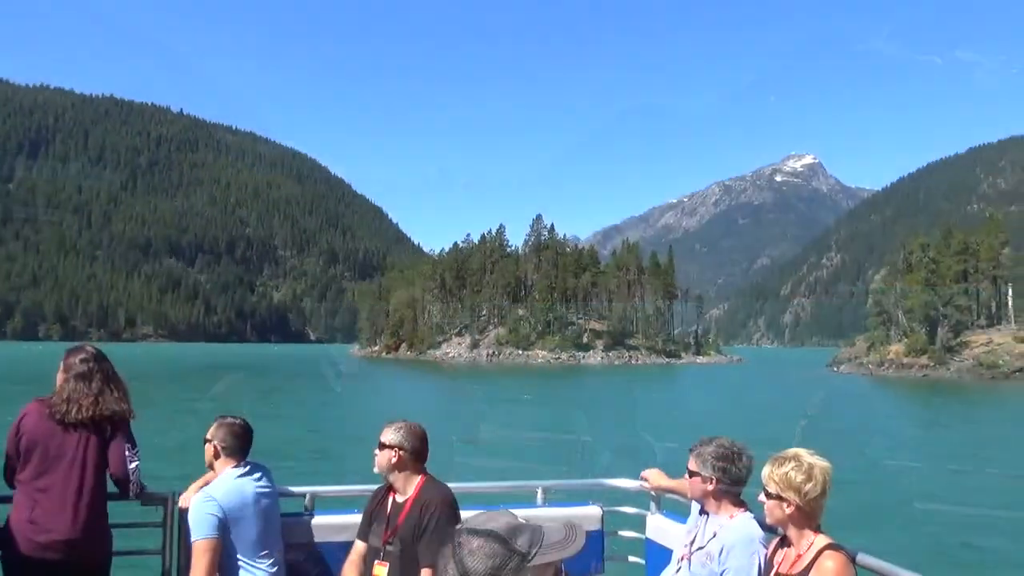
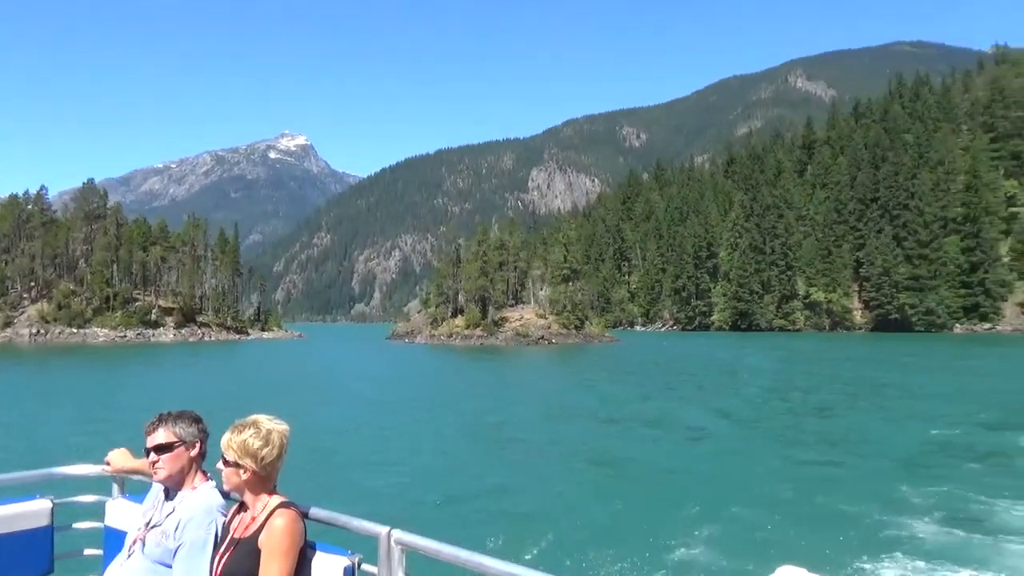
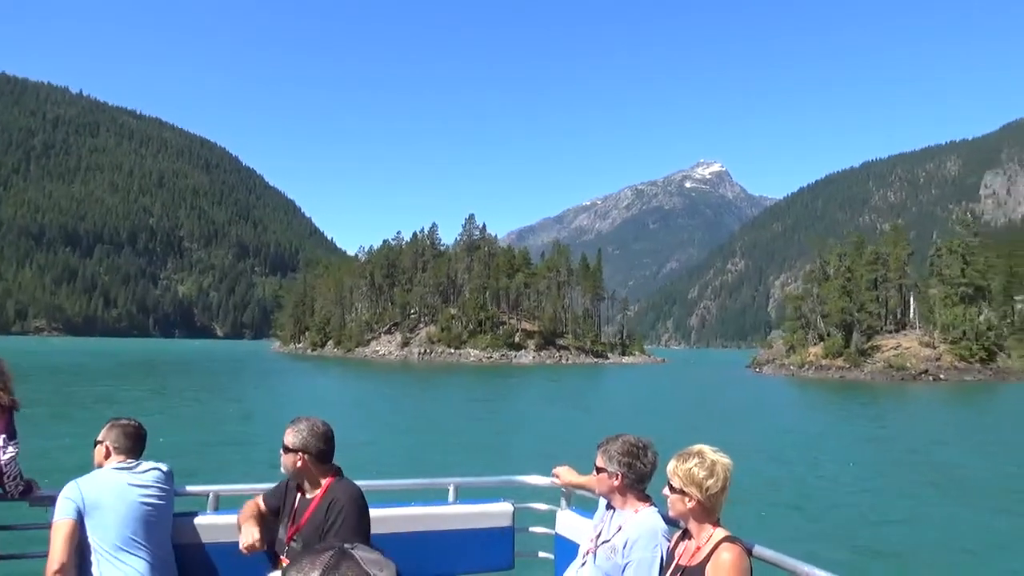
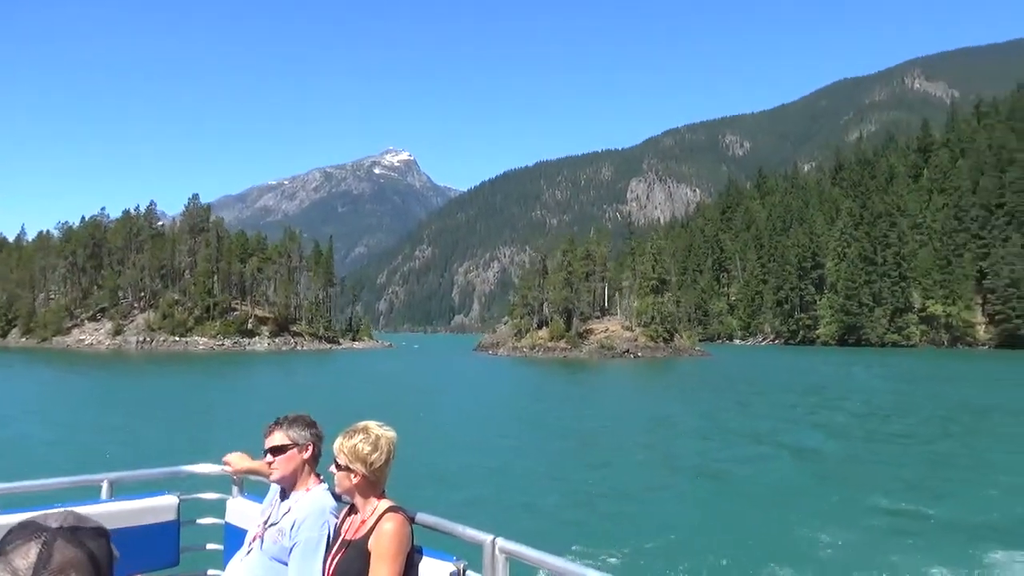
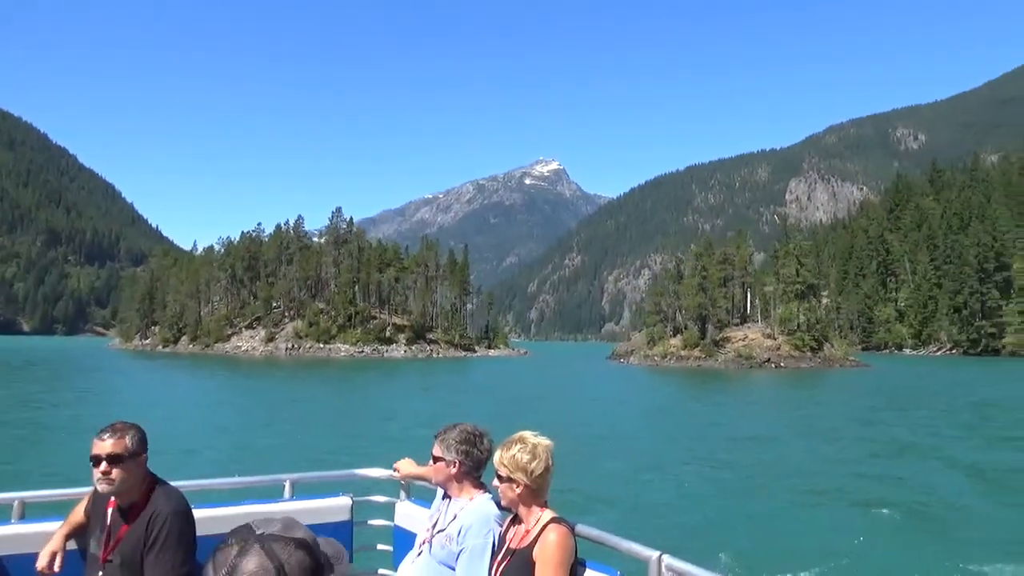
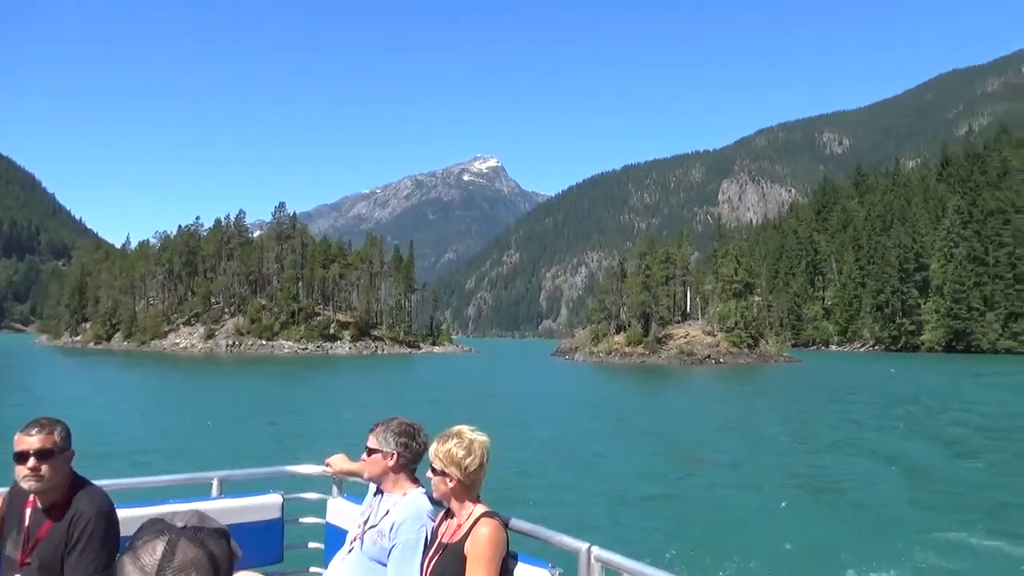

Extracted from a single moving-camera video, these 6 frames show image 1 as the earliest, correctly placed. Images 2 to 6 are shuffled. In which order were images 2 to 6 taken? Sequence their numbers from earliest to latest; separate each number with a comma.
3, 5, 6, 4, 2
